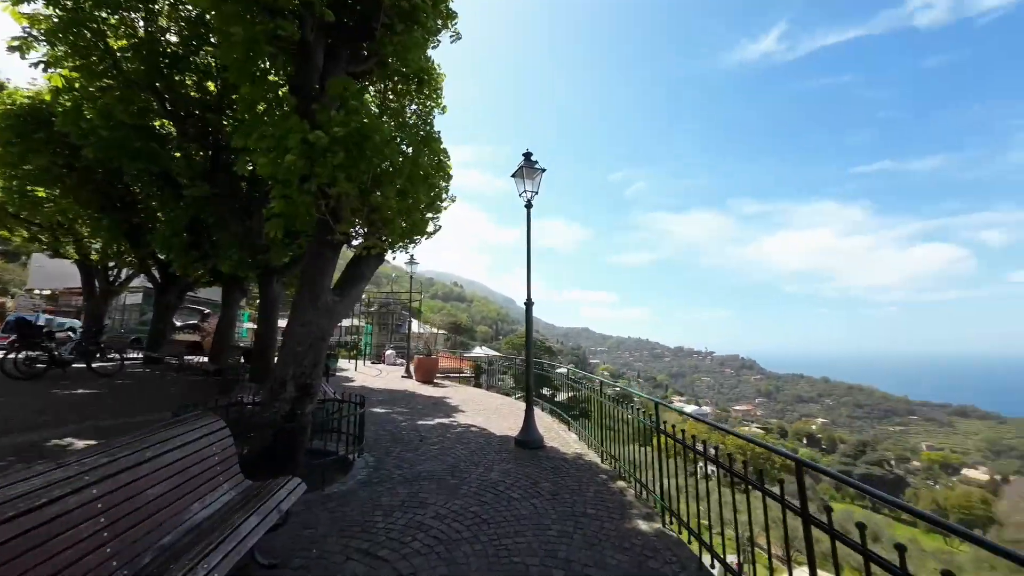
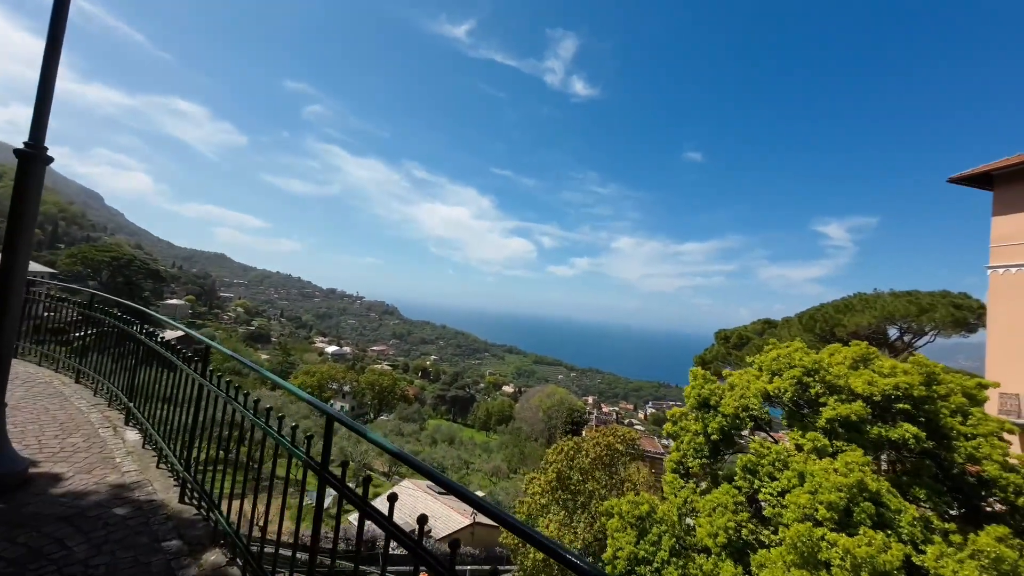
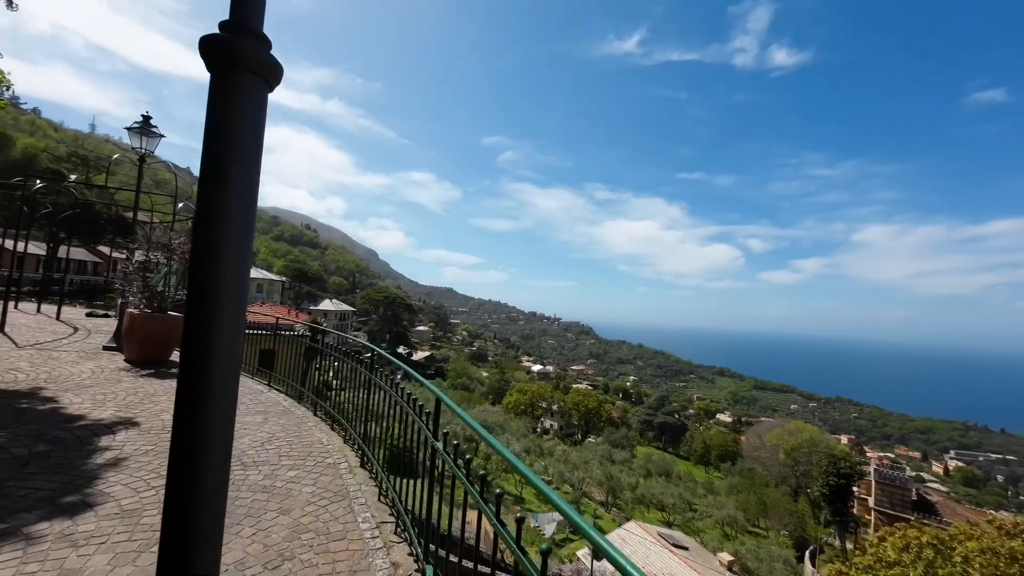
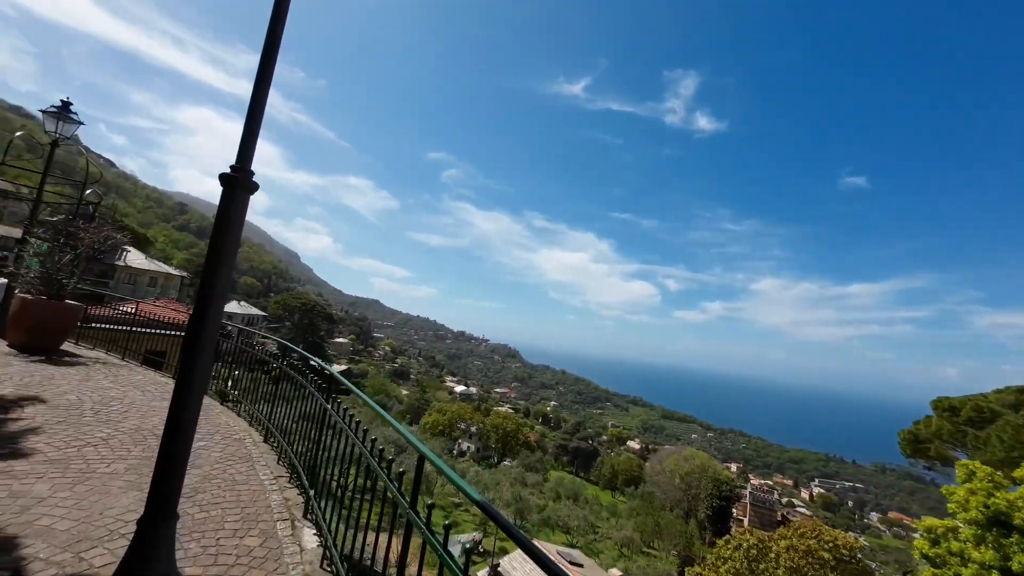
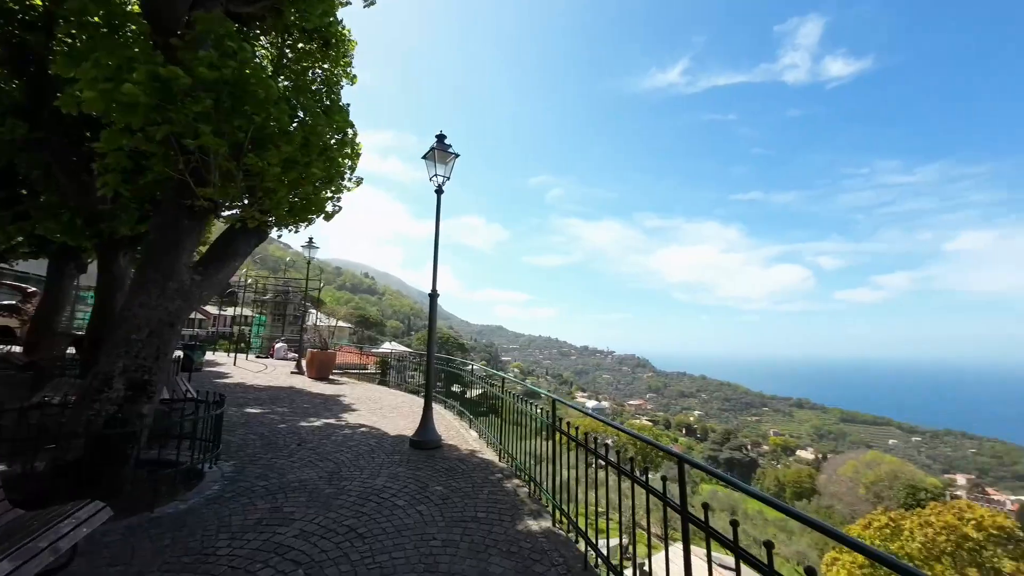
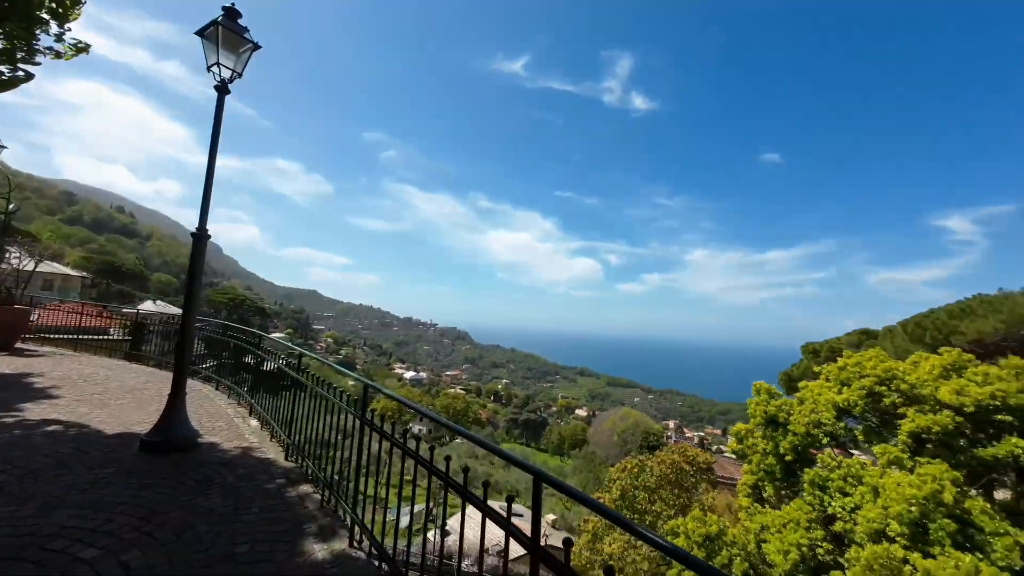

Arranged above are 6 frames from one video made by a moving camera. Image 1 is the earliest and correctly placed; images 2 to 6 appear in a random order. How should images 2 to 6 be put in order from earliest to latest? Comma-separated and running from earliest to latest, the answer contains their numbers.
5, 6, 2, 4, 3
